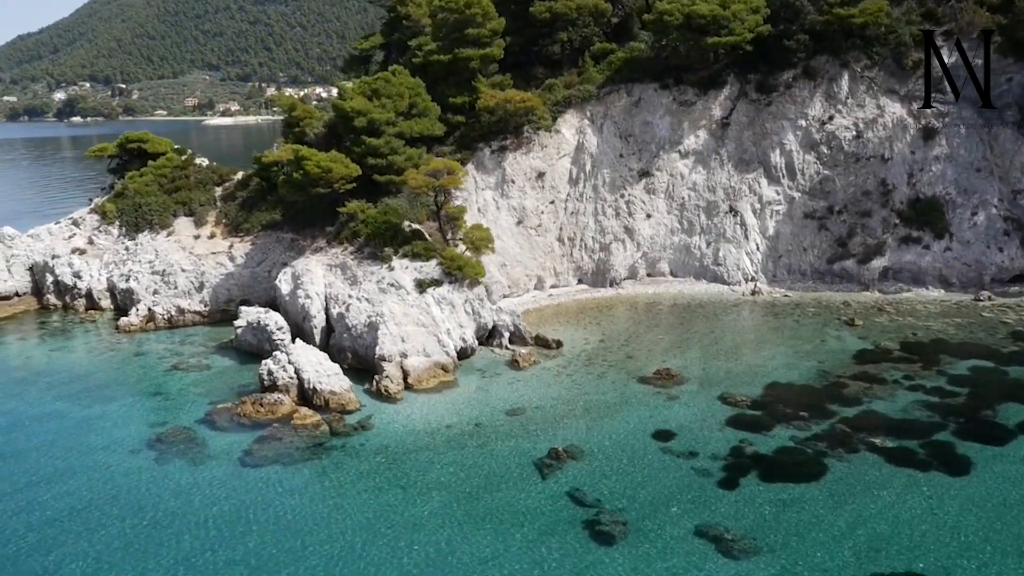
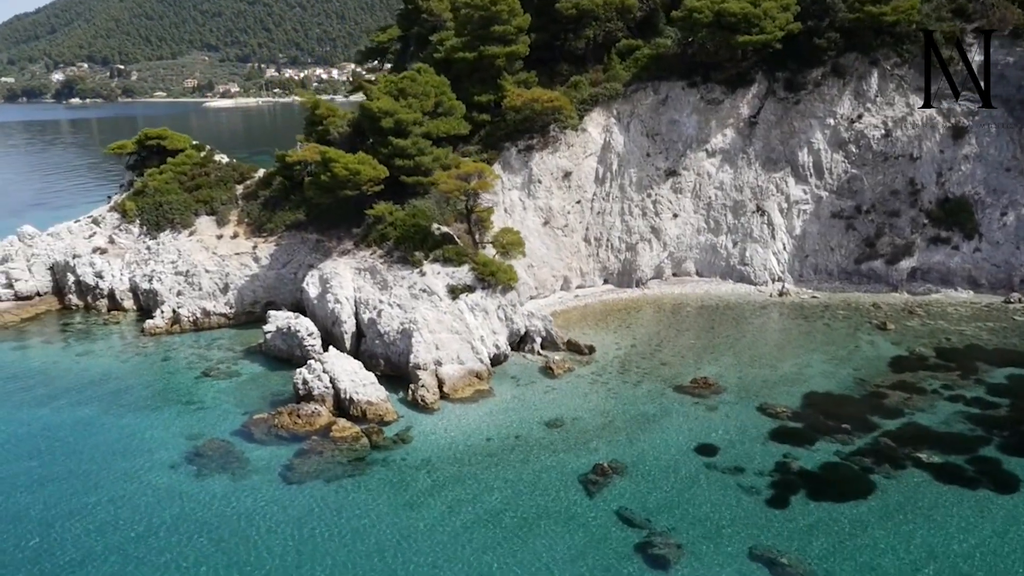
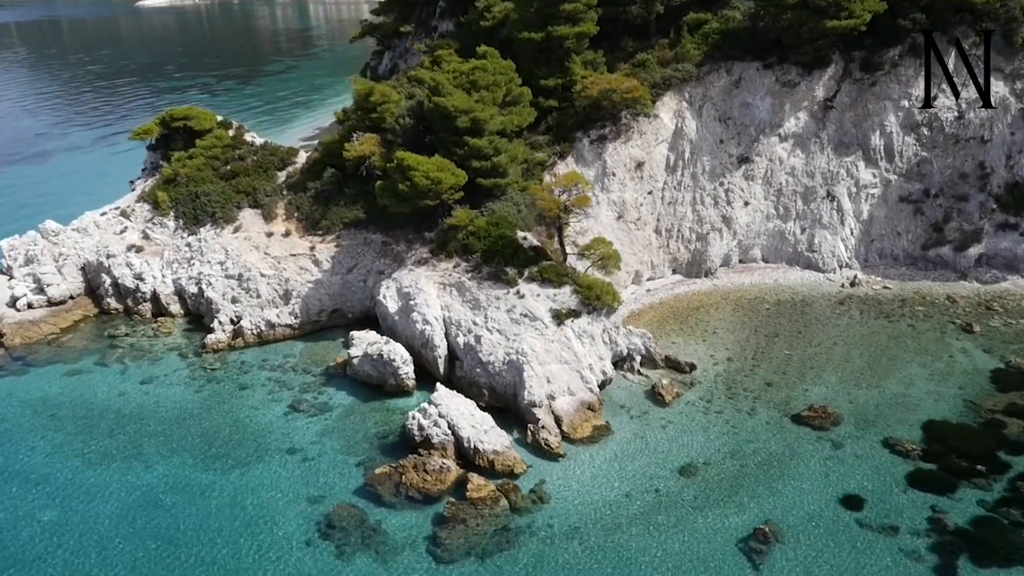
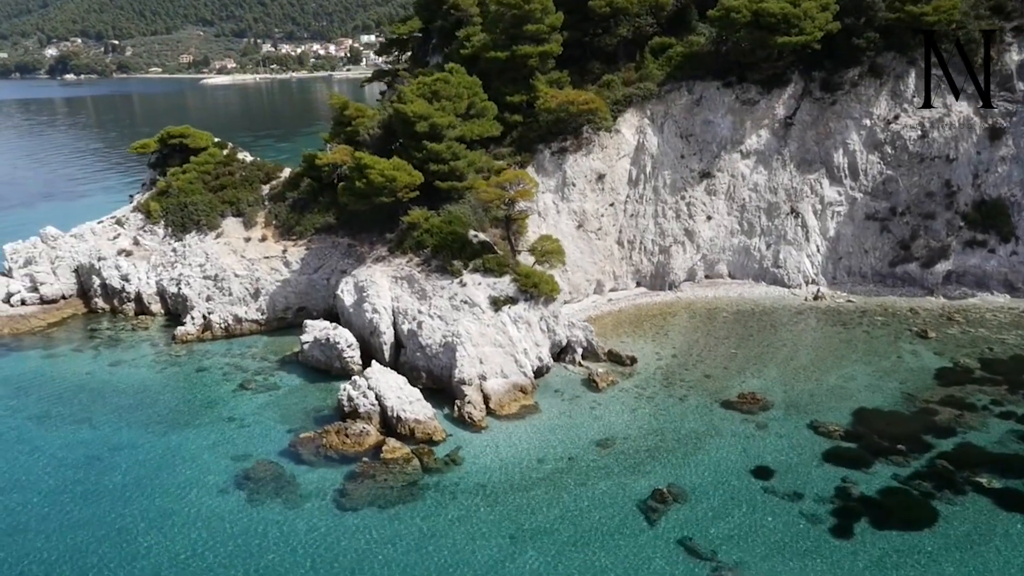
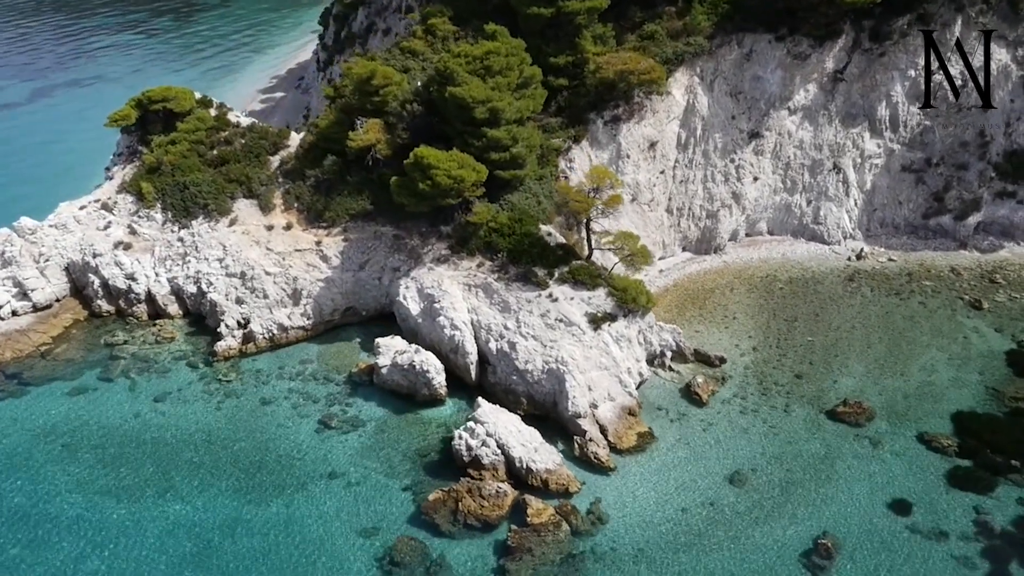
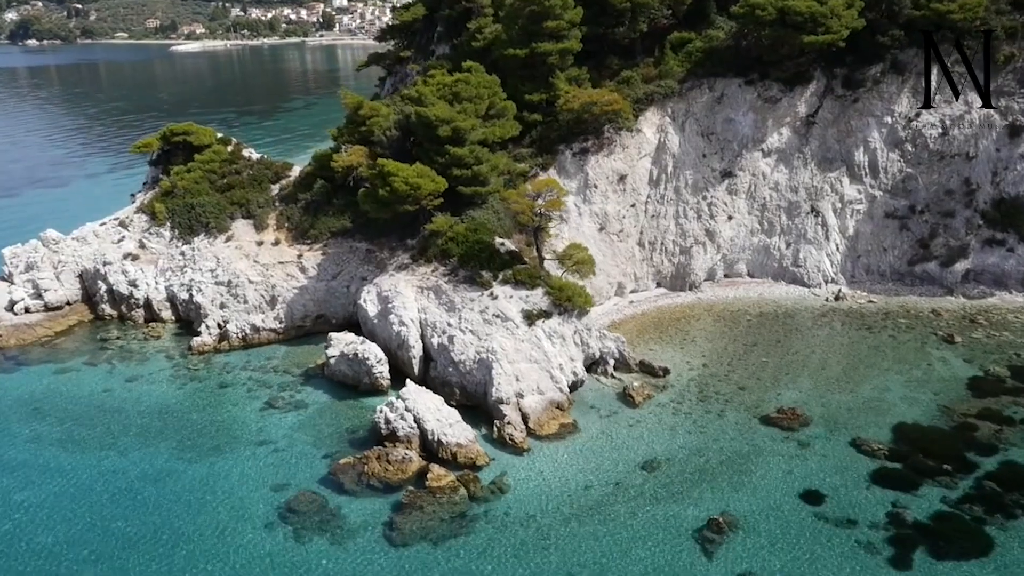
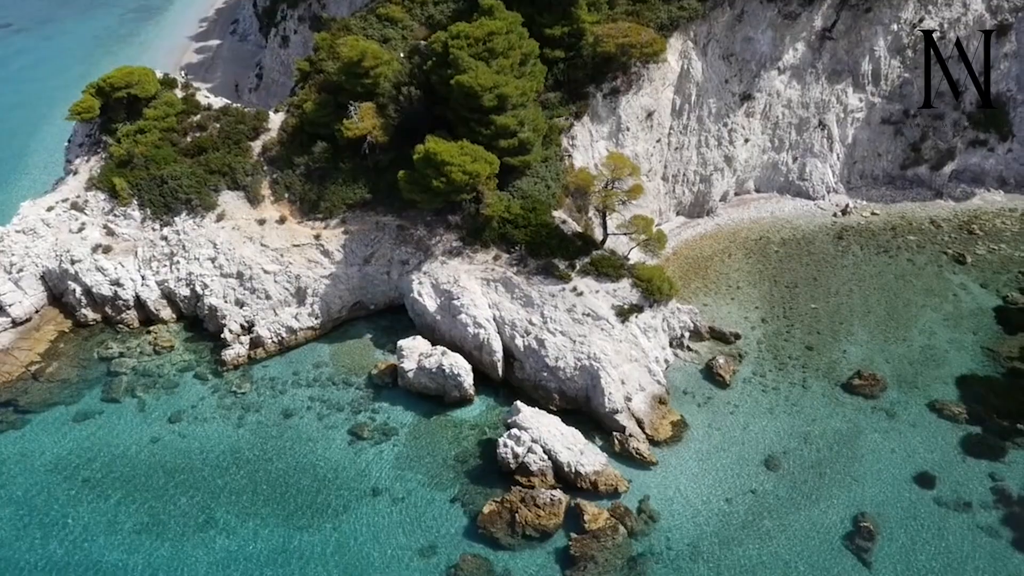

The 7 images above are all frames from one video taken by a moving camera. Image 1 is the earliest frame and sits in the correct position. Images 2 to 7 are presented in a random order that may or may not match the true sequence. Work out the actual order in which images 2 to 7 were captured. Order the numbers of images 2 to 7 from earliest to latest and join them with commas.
2, 4, 6, 3, 5, 7
